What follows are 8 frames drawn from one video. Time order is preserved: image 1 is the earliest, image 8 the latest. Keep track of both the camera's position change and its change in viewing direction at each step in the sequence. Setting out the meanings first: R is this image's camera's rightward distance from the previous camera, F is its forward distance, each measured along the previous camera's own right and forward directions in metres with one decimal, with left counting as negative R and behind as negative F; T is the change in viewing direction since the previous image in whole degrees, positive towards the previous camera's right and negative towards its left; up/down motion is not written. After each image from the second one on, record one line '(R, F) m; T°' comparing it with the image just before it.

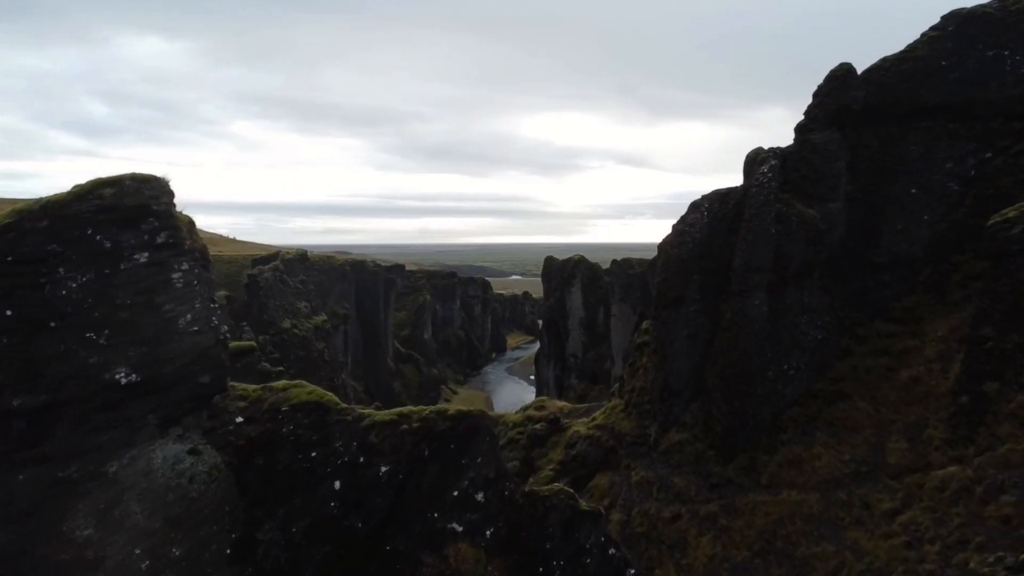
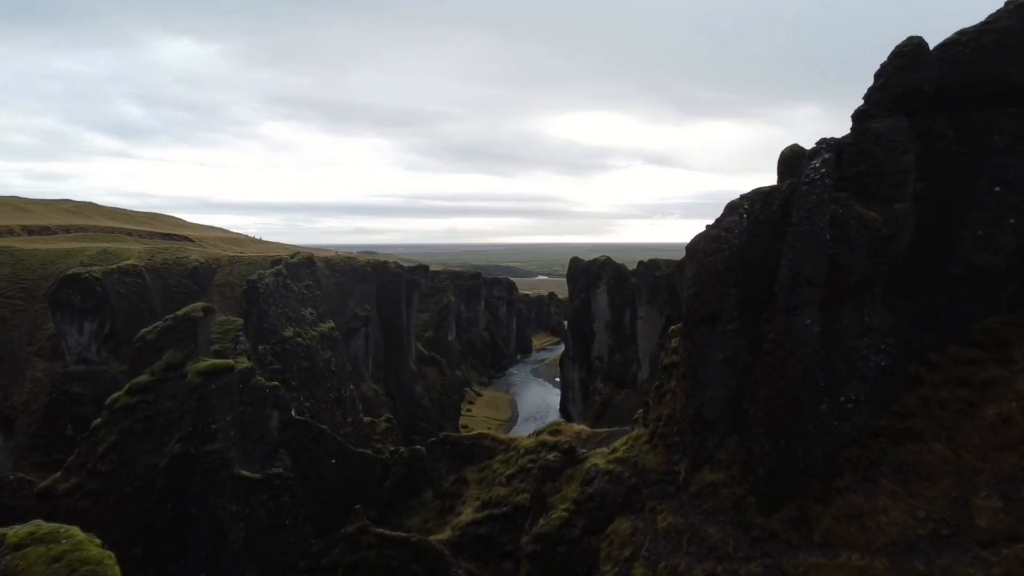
(+0.4, +2.2) m; -2°
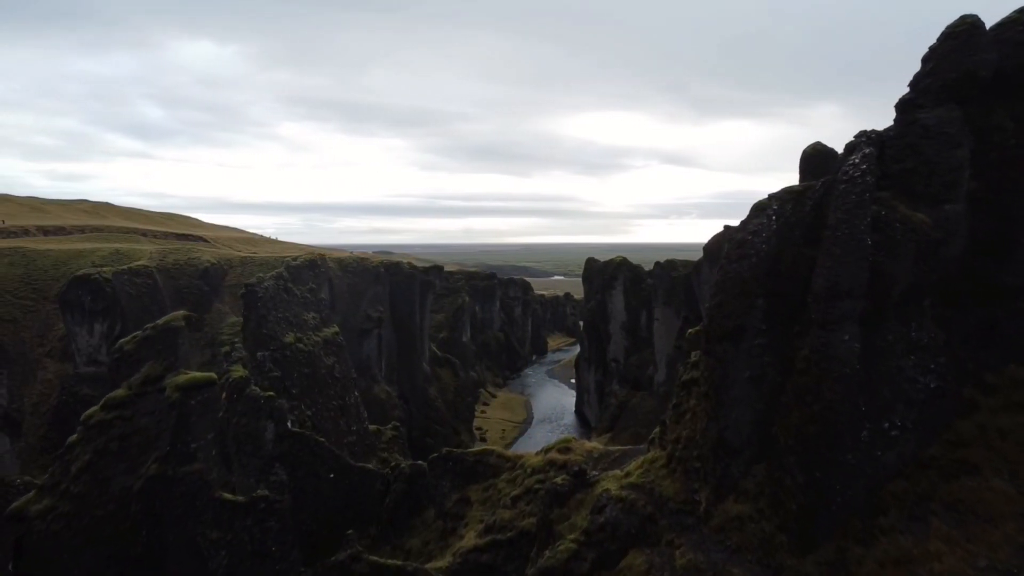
(+0.2, +1.3) m; -1°
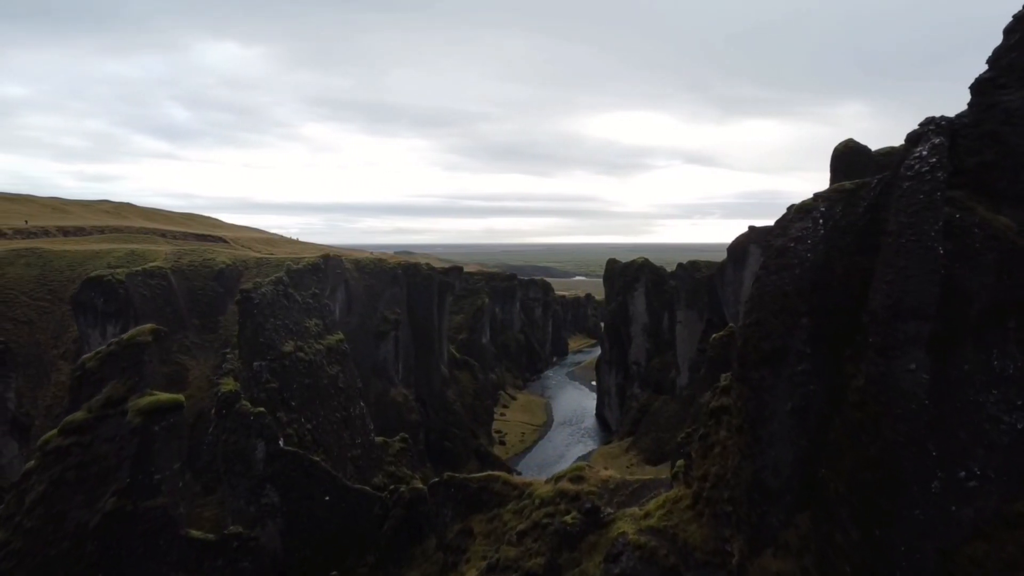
(+0.3, +1.8) m; -2°
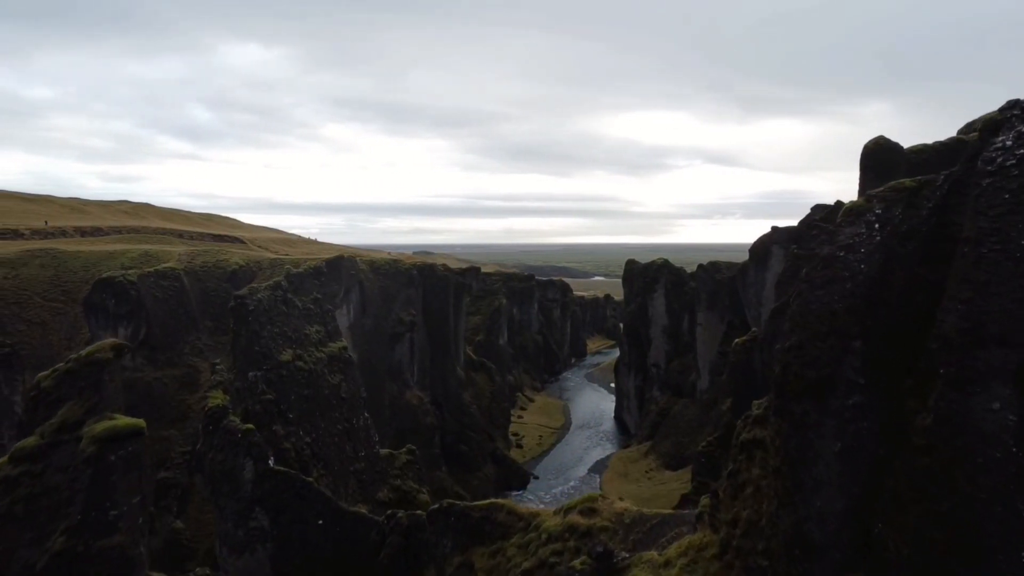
(+0.3, +1.6) m; -2°
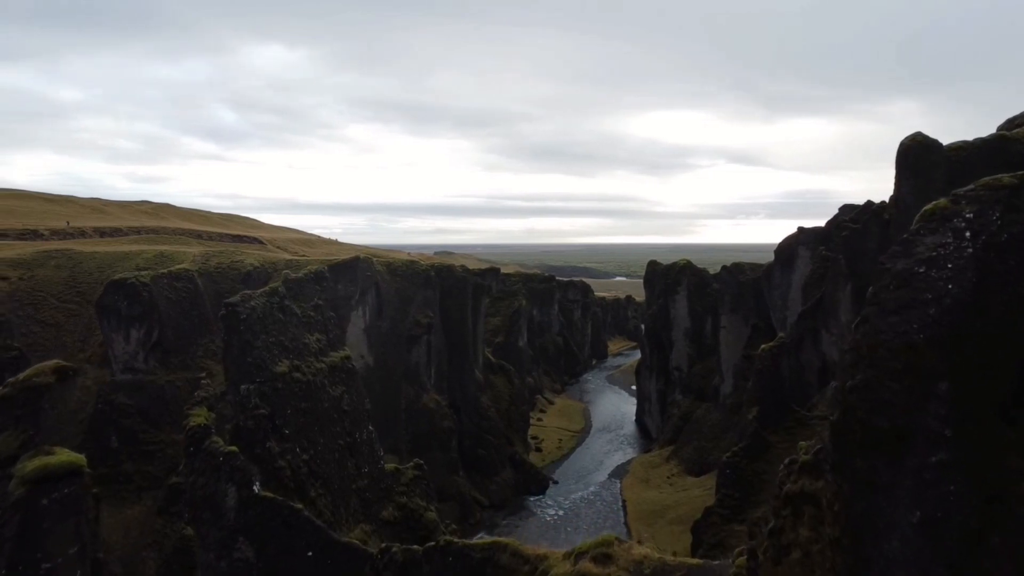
(+0.3, +1.8) m; -2°
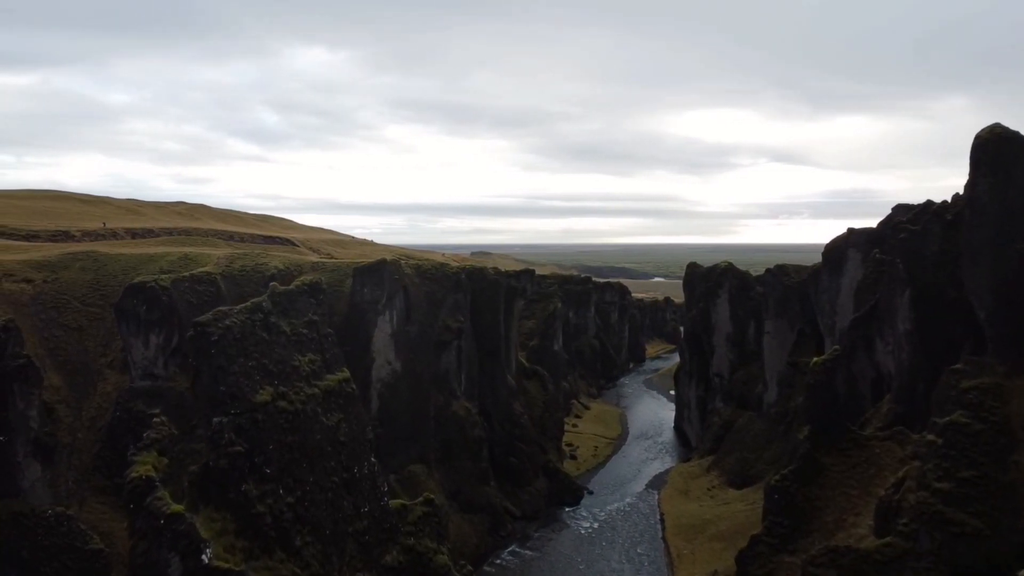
(+0.6, +3.5) m; -3°
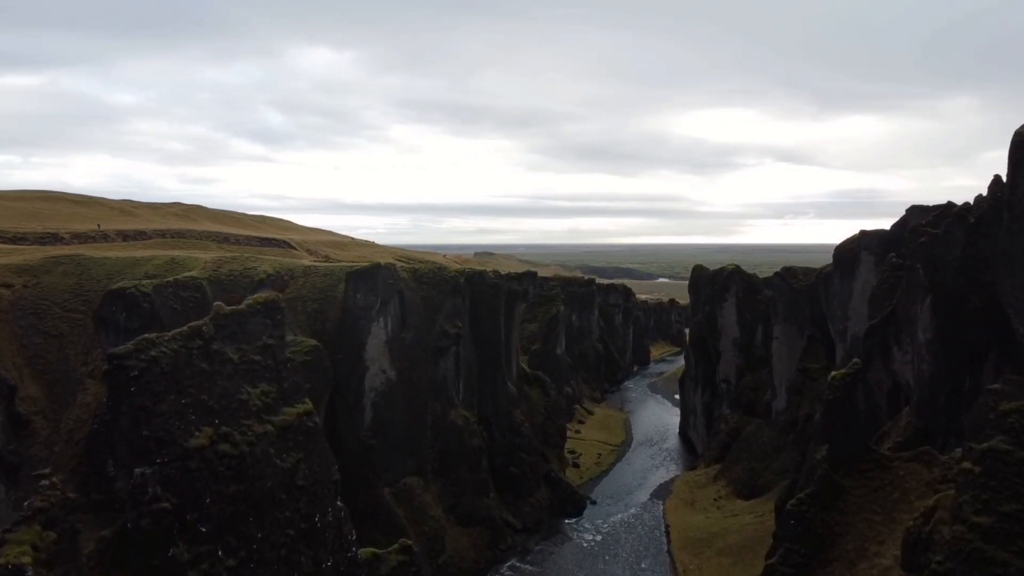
(+0.5, +3.2) m; 0°
